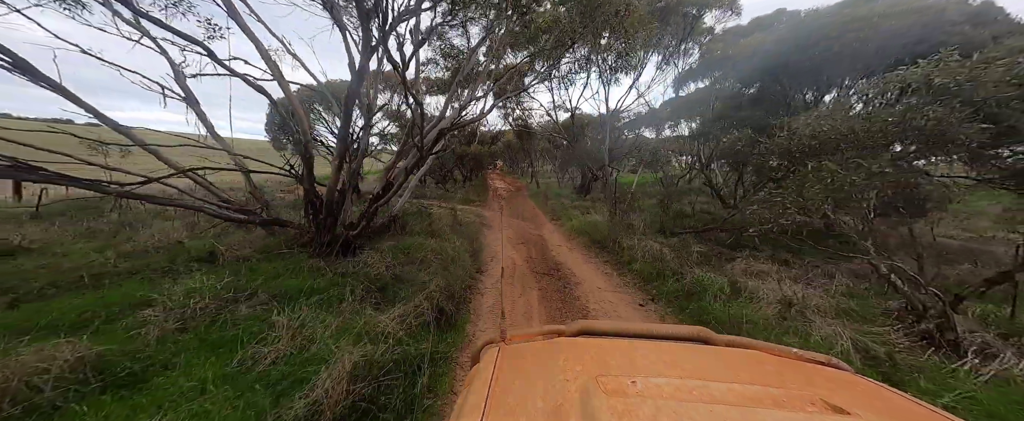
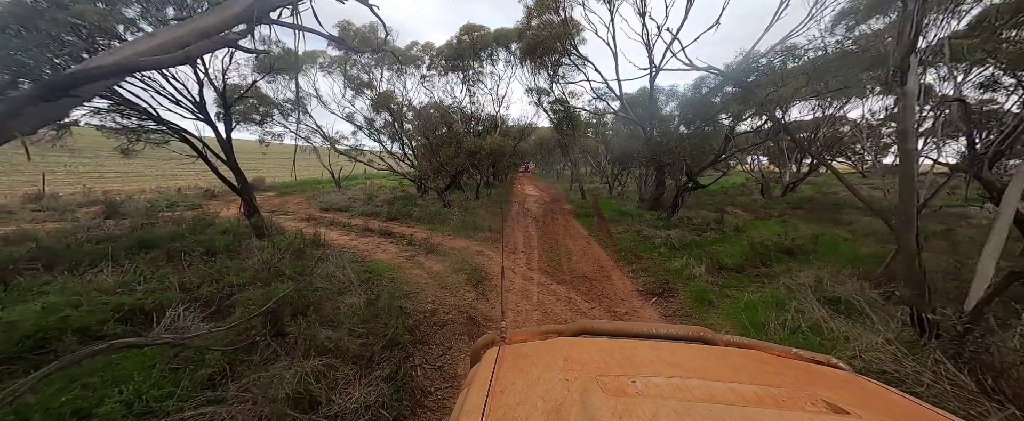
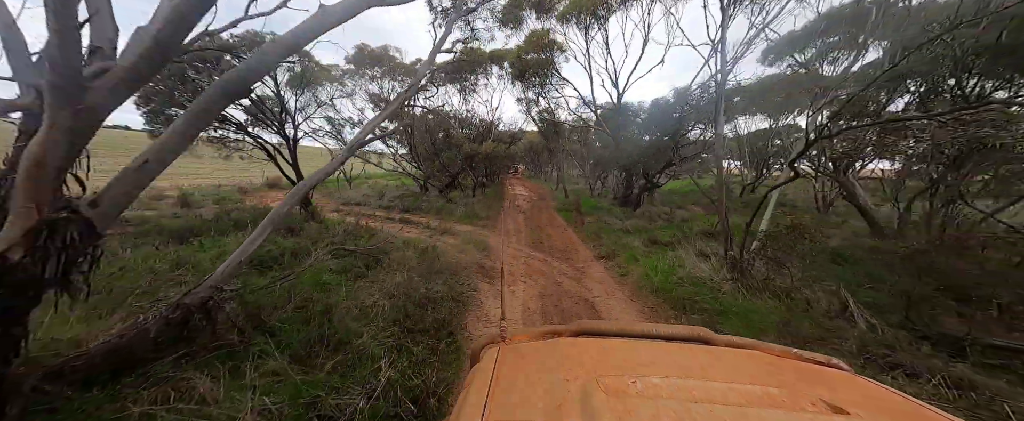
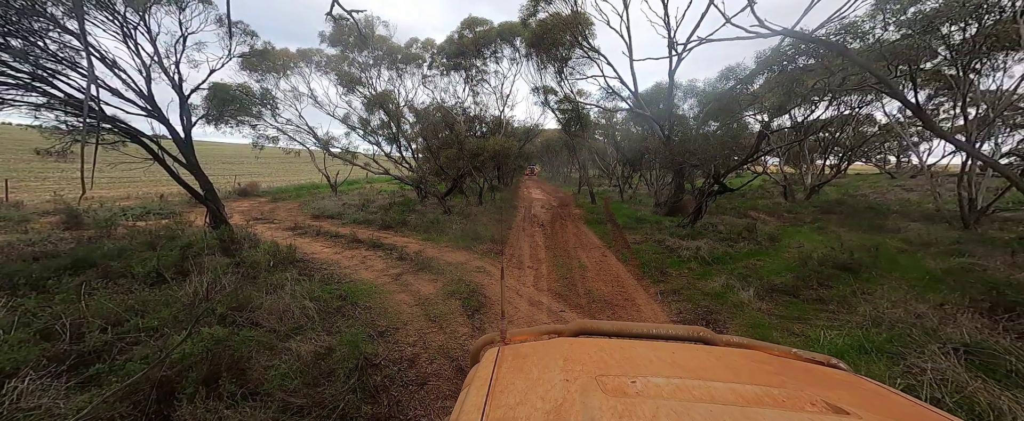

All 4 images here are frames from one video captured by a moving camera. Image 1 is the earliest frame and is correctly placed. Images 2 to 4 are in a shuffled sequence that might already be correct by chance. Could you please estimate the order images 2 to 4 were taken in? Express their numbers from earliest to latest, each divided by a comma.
3, 2, 4
